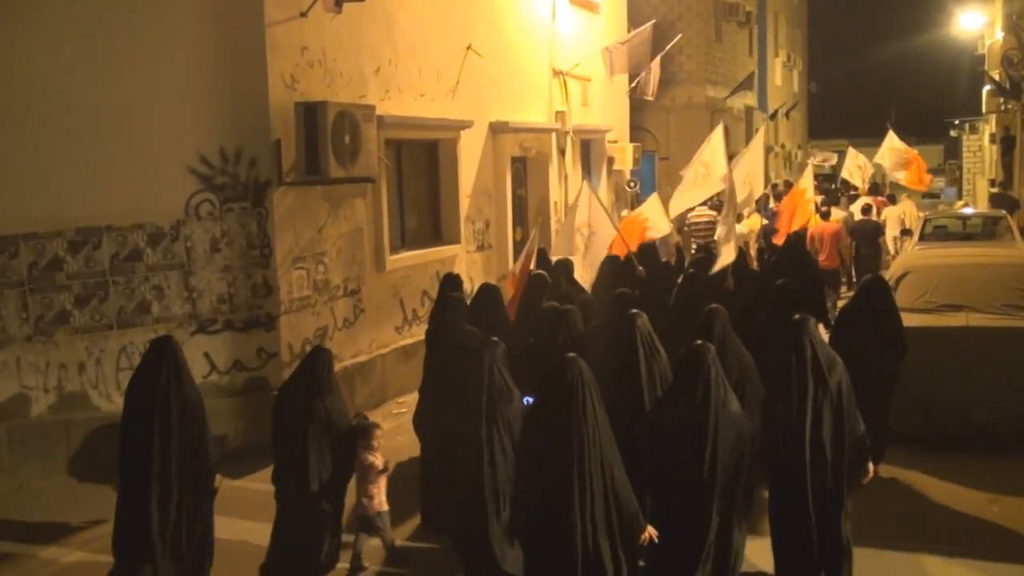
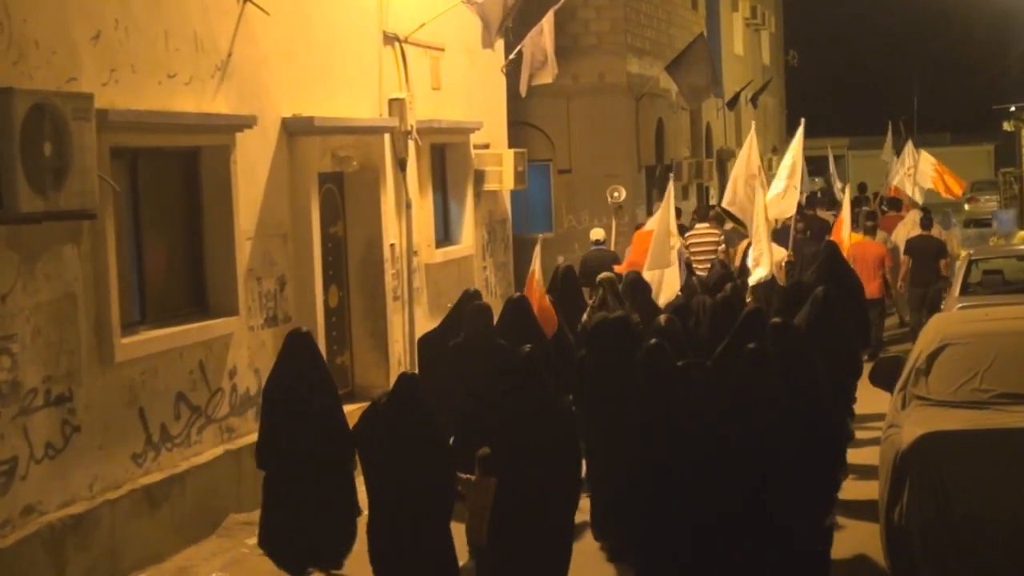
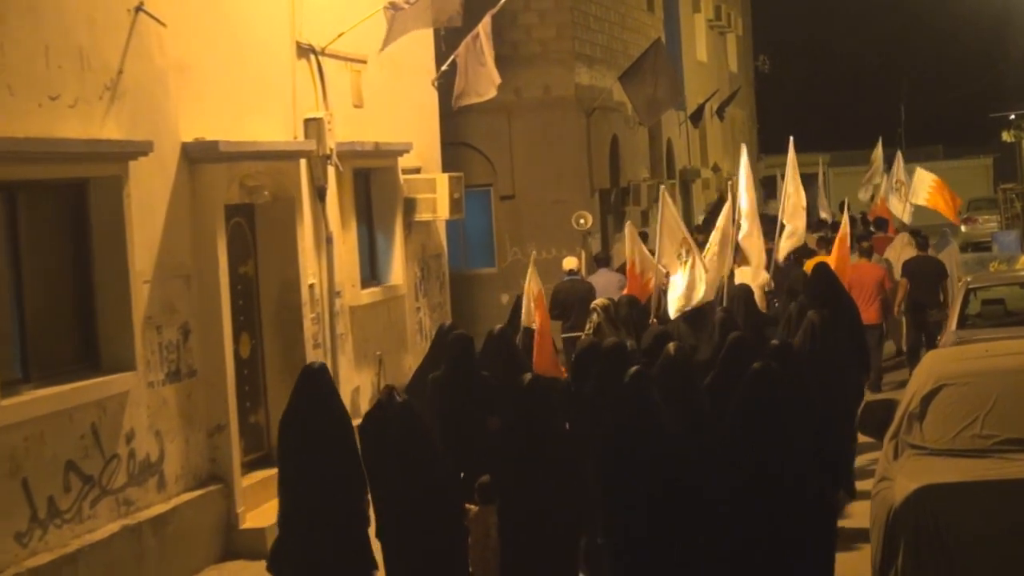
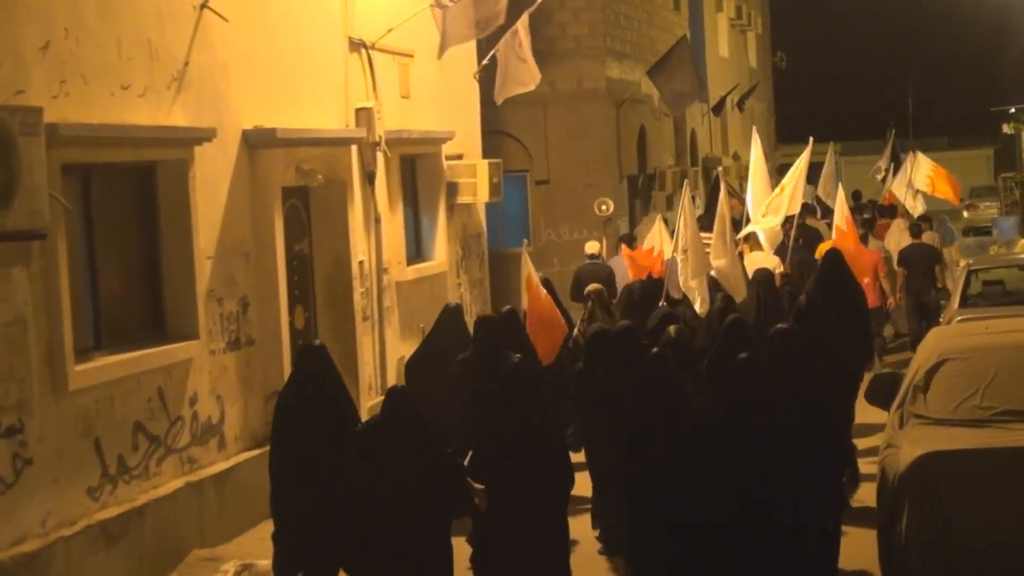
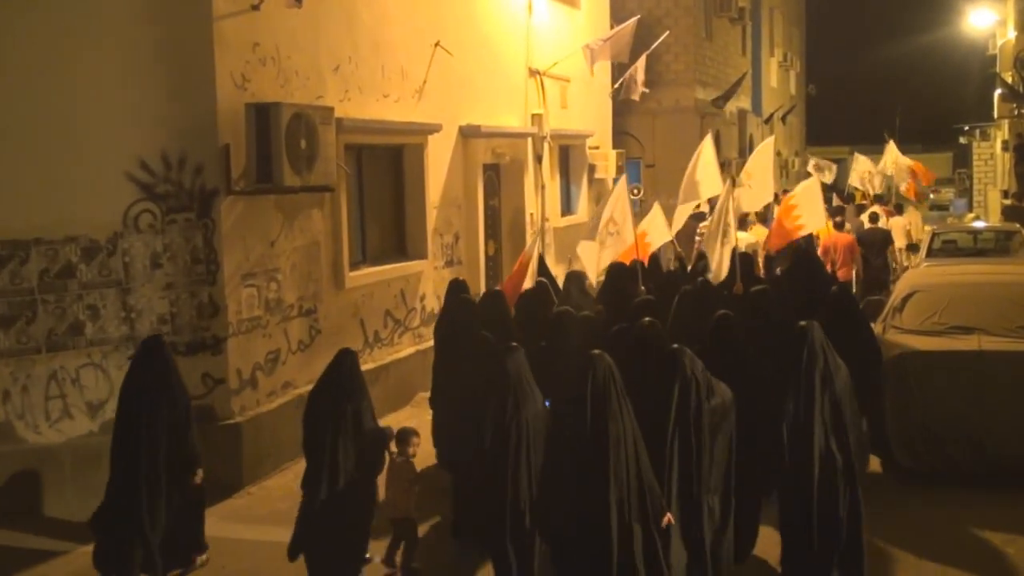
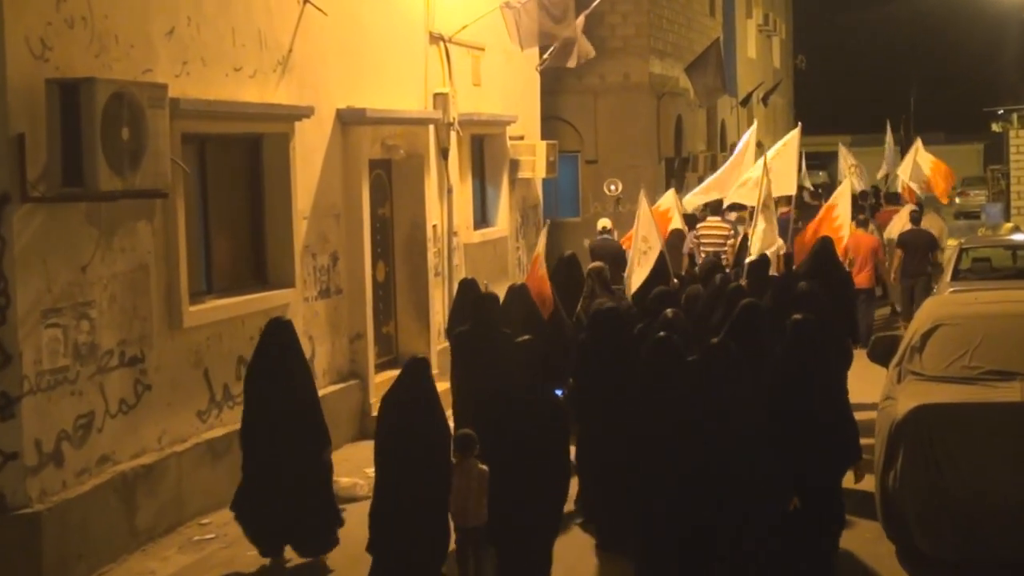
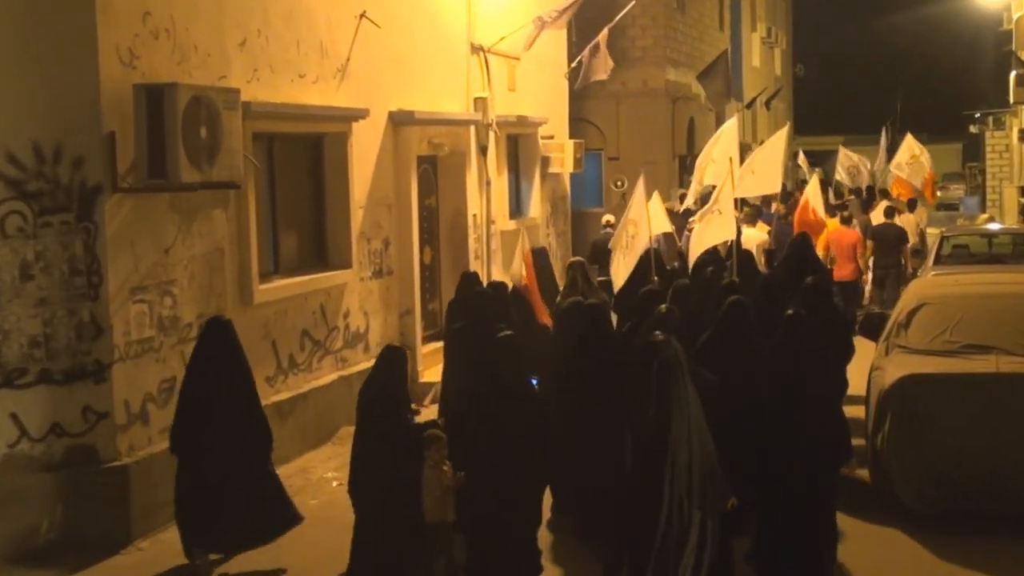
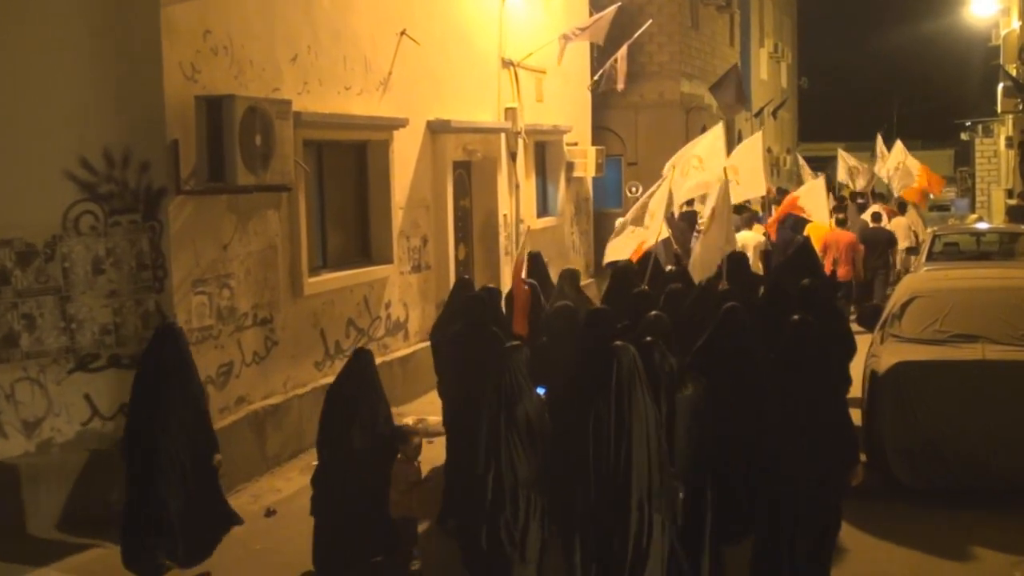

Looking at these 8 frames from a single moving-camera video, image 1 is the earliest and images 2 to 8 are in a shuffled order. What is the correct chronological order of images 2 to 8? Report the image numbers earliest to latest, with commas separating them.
5, 8, 7, 6, 2, 4, 3
